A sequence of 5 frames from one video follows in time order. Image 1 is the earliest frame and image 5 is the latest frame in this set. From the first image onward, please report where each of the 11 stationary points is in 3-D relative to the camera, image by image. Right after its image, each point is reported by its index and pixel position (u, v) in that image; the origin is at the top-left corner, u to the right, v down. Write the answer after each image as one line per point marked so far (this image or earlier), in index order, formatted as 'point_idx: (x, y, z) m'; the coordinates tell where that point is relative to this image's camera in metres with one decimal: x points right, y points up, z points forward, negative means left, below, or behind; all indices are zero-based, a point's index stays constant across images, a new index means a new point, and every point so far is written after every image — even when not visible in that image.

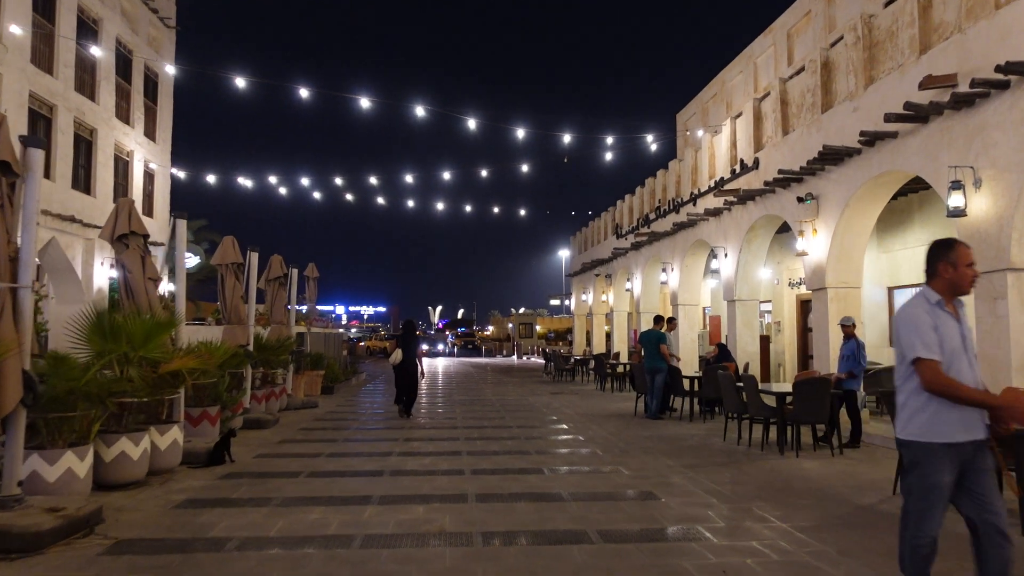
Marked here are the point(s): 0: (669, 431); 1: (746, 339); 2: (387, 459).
0: (+2.1, -1.9, +10.0) m
1: (+4.1, -0.9, +13.1) m
2: (-1.3, -1.8, +7.9) m
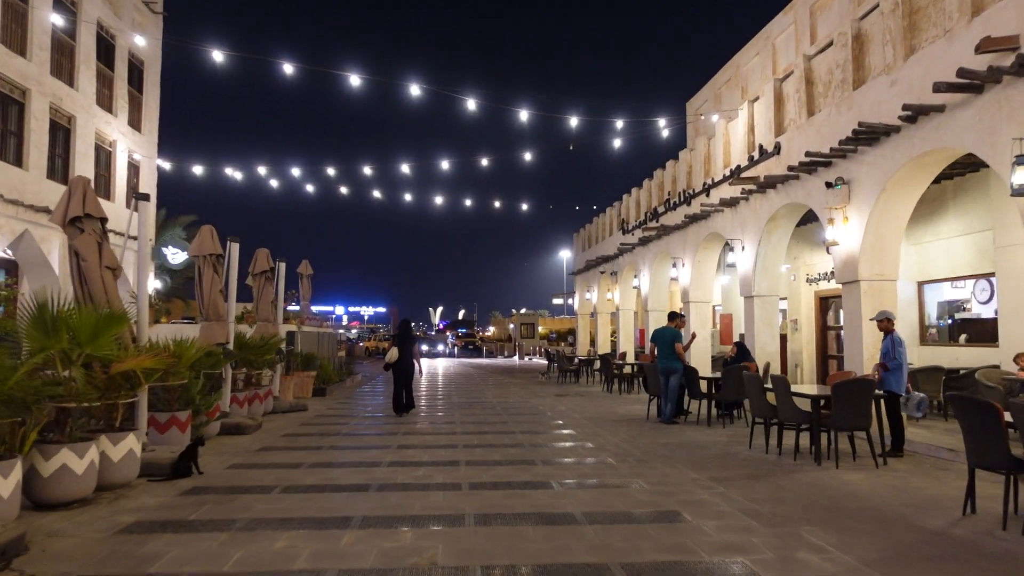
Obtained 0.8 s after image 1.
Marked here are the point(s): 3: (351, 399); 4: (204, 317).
0: (+2.2, -1.8, +9.1) m
1: (+4.2, -0.8, +12.3) m
2: (-1.3, -1.7, +7.0) m
3: (-3.5, -2.4, +16.3) m
4: (-4.1, -0.4, +9.8) m
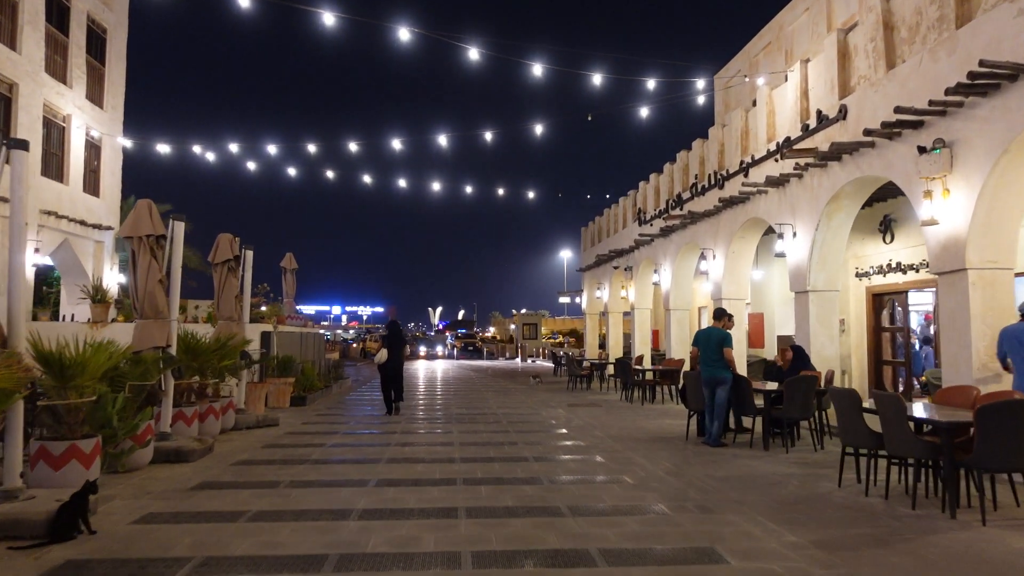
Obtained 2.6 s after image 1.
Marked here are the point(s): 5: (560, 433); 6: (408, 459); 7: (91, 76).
0: (+2.3, -1.8, +7.2) m
1: (+4.3, -0.7, +10.3) m
2: (-1.2, -1.6, +5.0) m
3: (-3.4, -2.3, +14.3) m
4: (-3.9, -0.3, +7.8) m
5: (+0.7, -2.0, +10.3) m
6: (-1.1, -1.8, +7.8) m
7: (-9.1, +4.6, +16.0) m
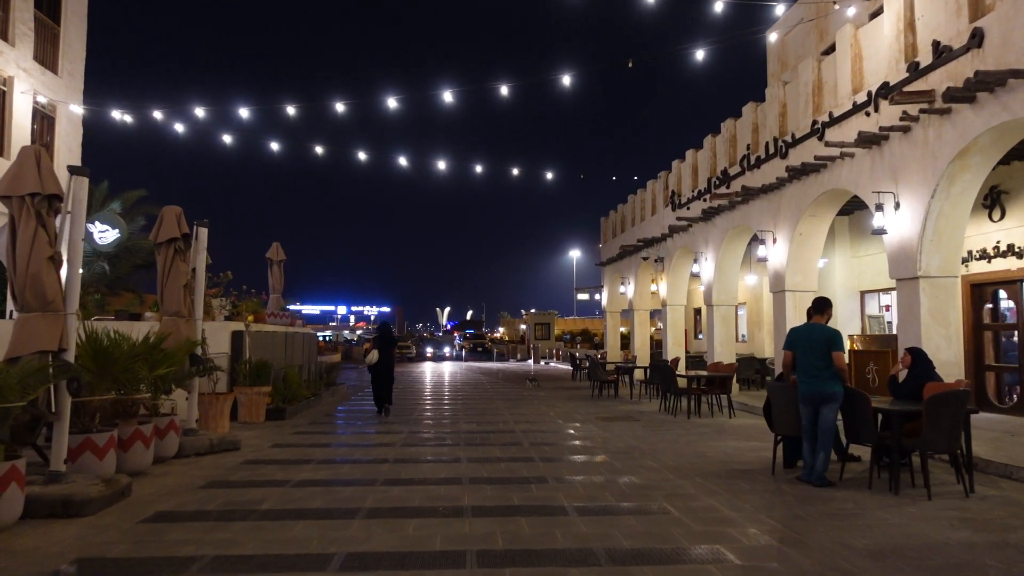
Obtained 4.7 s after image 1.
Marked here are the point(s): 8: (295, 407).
0: (+2.5, -1.6, +4.9) m
1: (+4.6, -0.6, +8.0) m
2: (-1.0, -1.5, +2.7) m
3: (-3.1, -2.2, +12.1) m
4: (-3.7, -0.1, +5.6) m
5: (+0.9, -1.9, +8.0) m
6: (-0.8, -1.6, +5.5) m
7: (-8.8, +4.7, +13.8) m
8: (-3.5, -1.9, +12.1) m
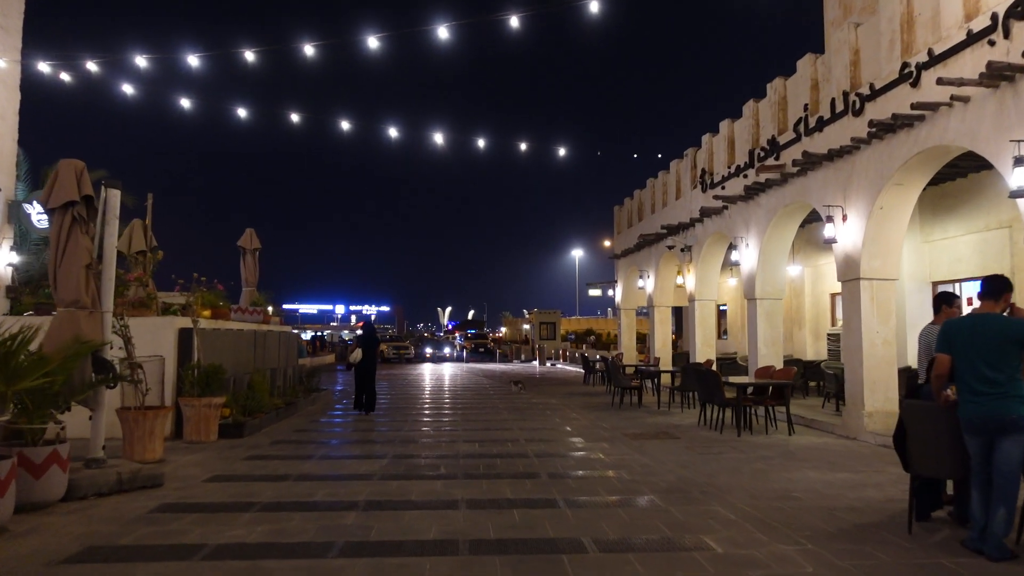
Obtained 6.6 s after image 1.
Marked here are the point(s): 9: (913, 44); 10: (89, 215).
0: (+2.7, -1.4, +2.7) m
1: (+4.7, -0.4, +5.8) m
2: (-0.9, -1.3, +0.6) m
3: (-3.0, -2.0, +10.0) m
4: (-3.6, 0.0, +3.4) m
5: (+1.1, -1.7, +5.9) m
6: (-0.7, -1.5, +3.4) m
7: (-8.6, +4.9, +11.7) m
8: (-3.4, -1.8, +9.9) m
9: (+4.4, +2.7, +8.2) m
10: (-3.6, +0.7, +6.3) m
